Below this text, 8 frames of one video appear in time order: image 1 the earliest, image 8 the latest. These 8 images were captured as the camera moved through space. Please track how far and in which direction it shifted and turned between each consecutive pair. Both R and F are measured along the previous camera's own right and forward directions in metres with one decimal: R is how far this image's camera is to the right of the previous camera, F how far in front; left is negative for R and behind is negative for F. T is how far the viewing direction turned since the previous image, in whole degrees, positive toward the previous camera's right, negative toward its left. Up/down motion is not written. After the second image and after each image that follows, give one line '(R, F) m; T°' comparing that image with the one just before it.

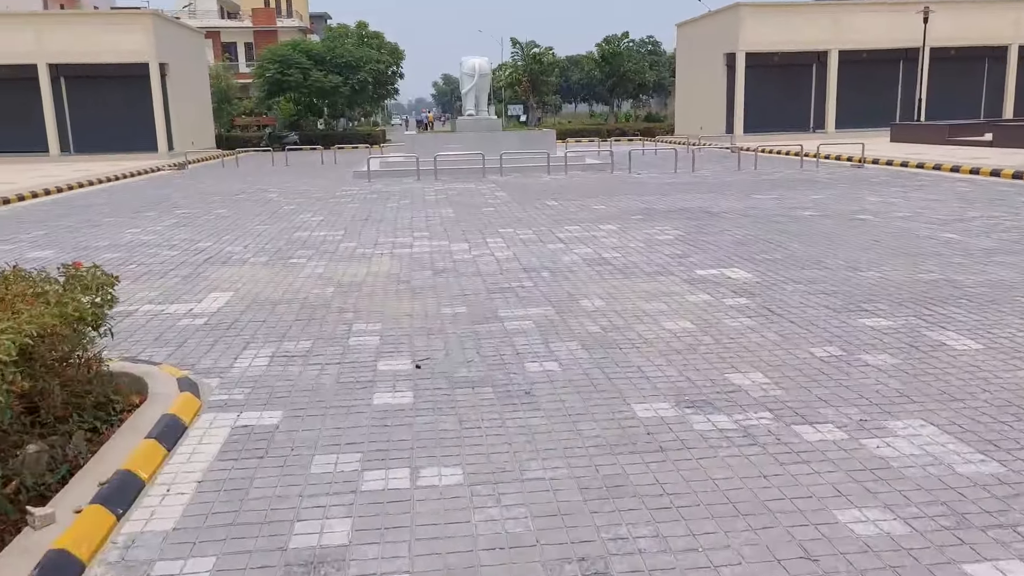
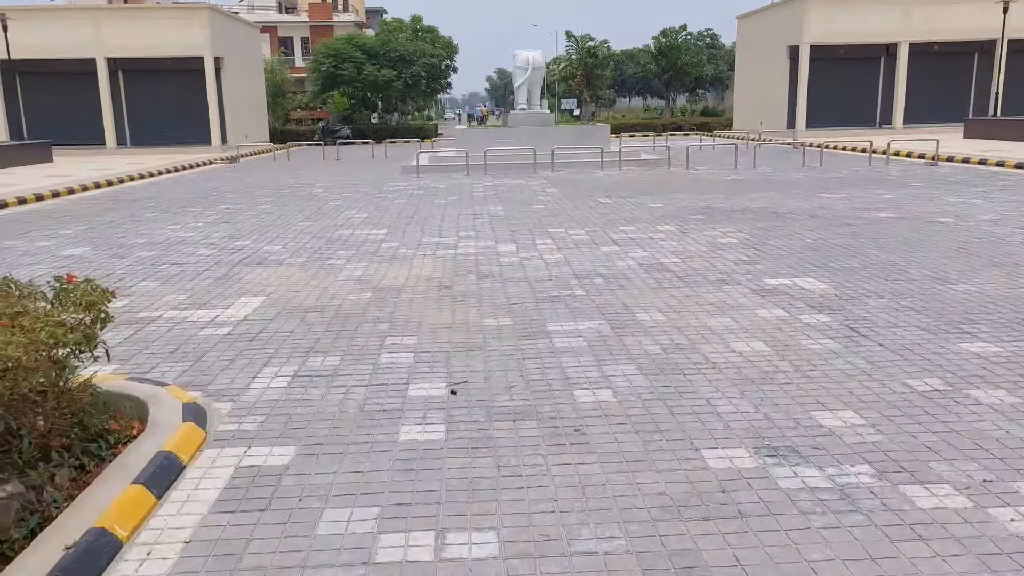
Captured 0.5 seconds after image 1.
(0.0, +0.6) m; -4°
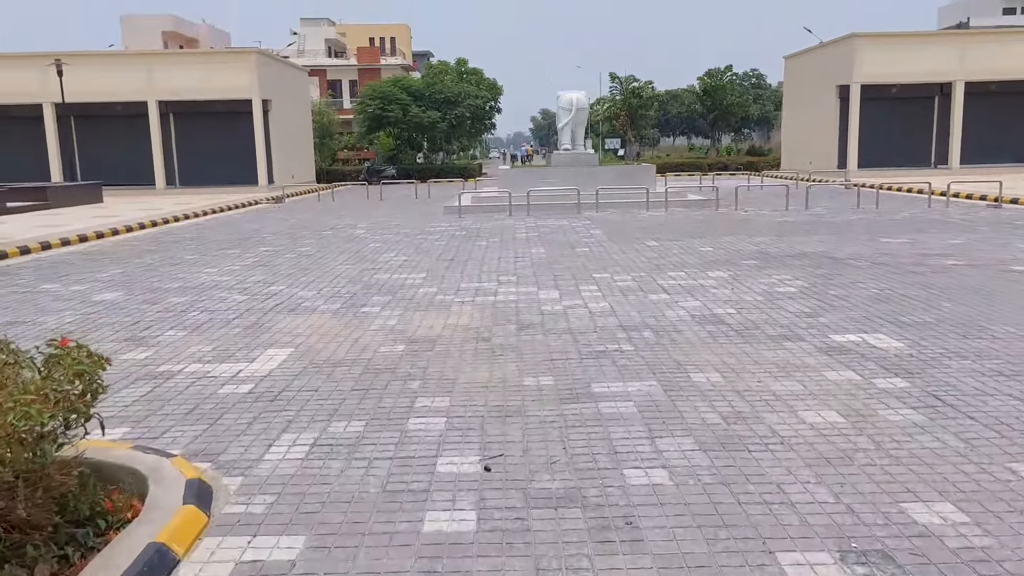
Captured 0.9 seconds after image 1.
(0.0, +0.4) m; -3°
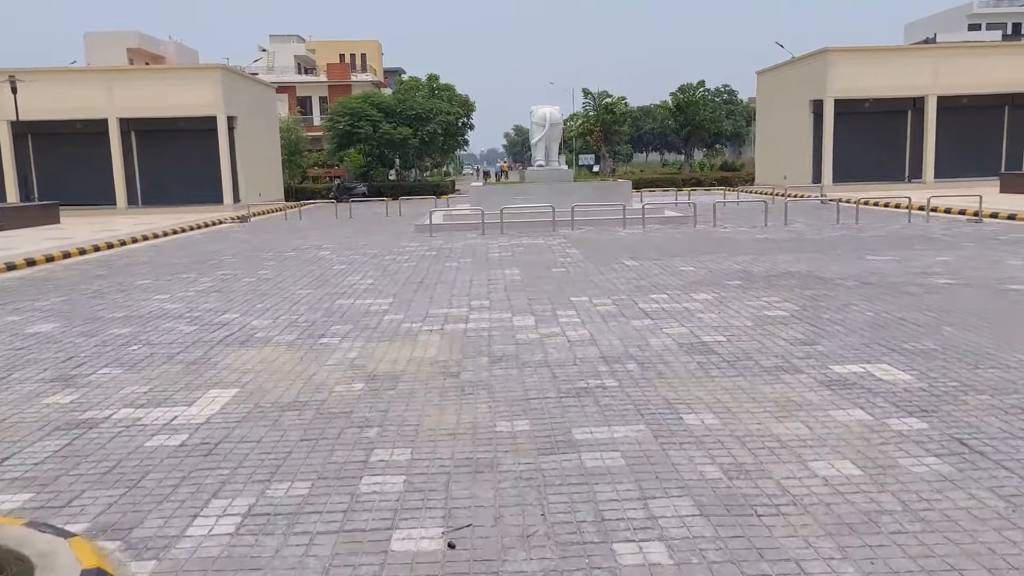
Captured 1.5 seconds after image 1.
(0.0, +0.6) m; +2°
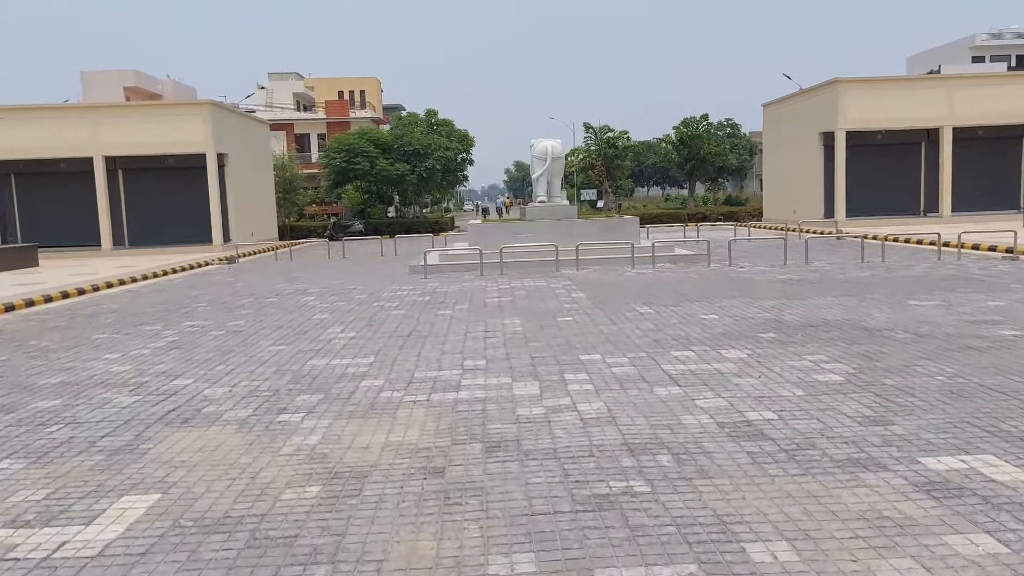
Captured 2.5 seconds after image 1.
(0.0, +1.2) m; 0°
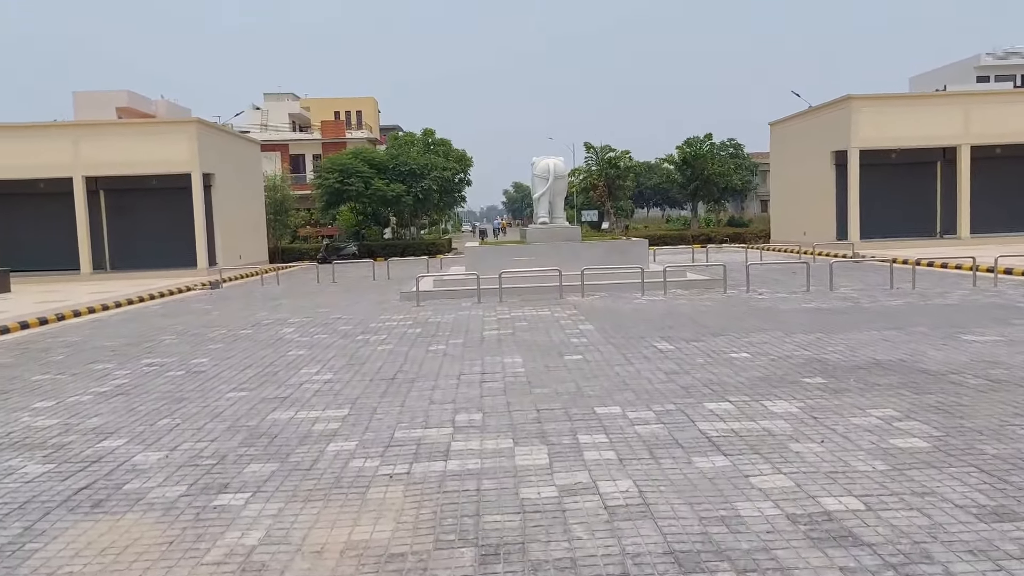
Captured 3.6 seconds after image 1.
(0.0, +1.2) m; 0°
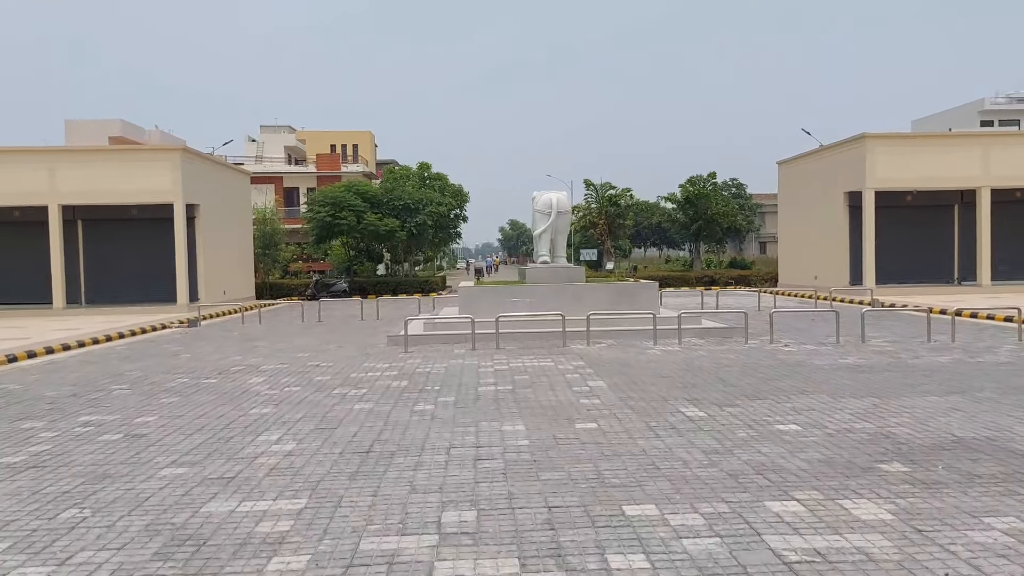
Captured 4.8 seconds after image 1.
(-0.1, +1.4) m; 0°
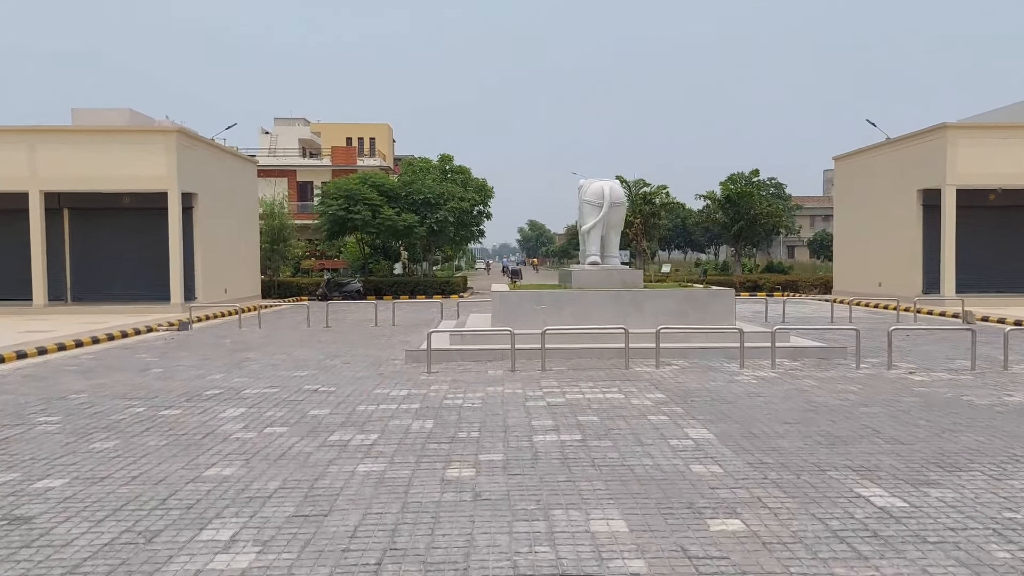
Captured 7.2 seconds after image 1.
(-0.5, +2.7) m; -1°
